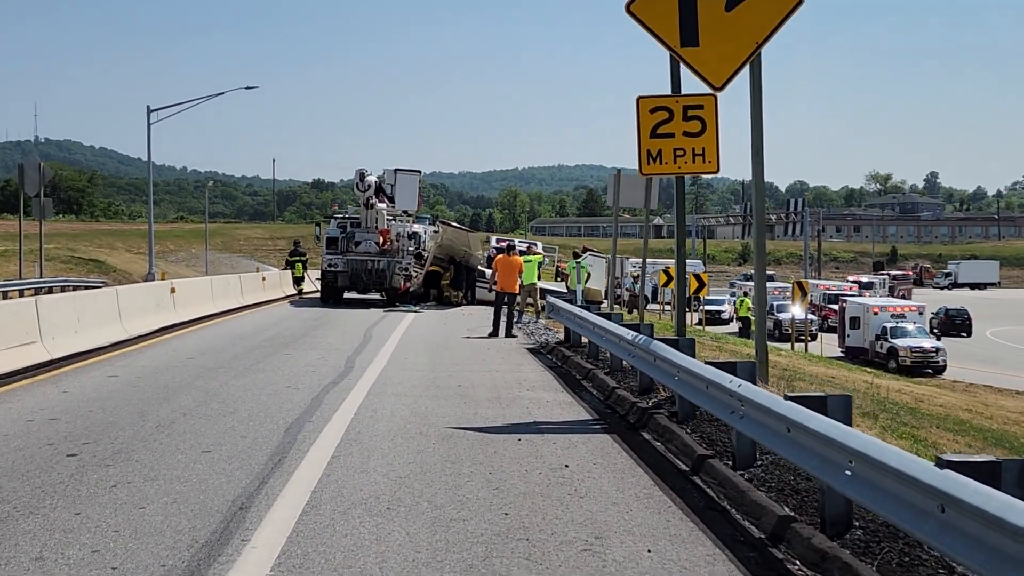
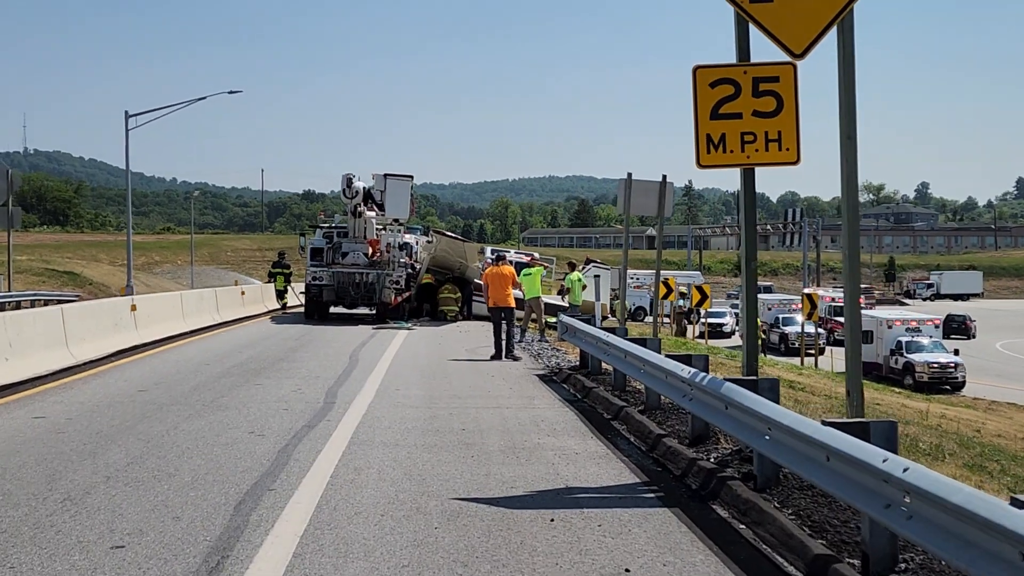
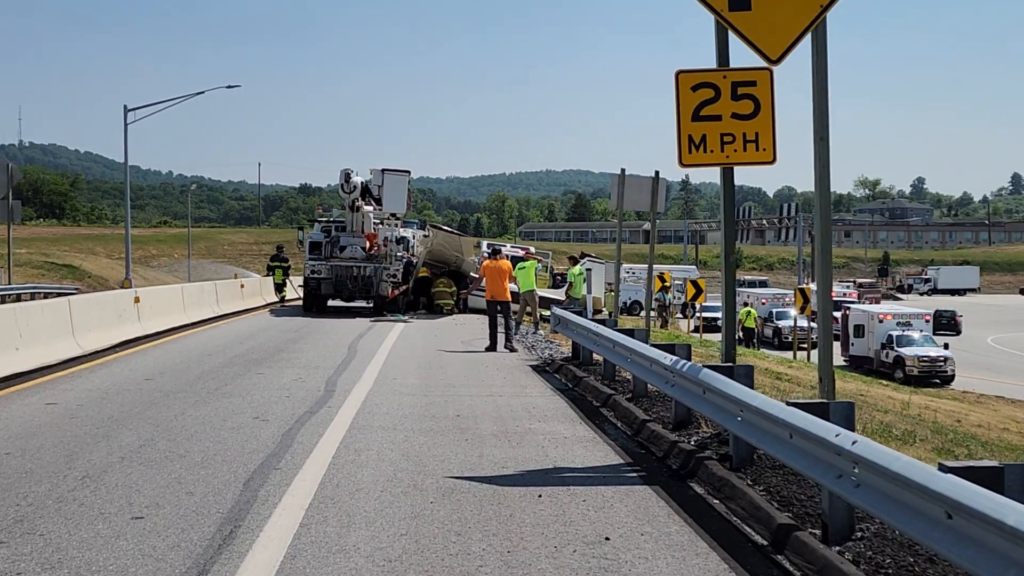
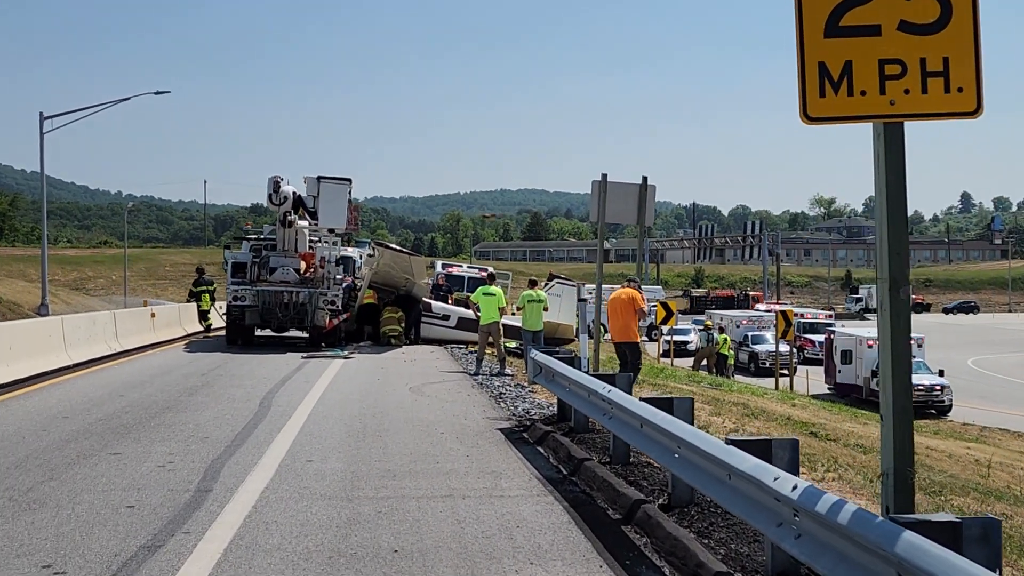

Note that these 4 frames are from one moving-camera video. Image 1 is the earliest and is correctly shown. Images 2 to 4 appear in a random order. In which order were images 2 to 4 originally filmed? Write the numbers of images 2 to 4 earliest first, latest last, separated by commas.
3, 2, 4
